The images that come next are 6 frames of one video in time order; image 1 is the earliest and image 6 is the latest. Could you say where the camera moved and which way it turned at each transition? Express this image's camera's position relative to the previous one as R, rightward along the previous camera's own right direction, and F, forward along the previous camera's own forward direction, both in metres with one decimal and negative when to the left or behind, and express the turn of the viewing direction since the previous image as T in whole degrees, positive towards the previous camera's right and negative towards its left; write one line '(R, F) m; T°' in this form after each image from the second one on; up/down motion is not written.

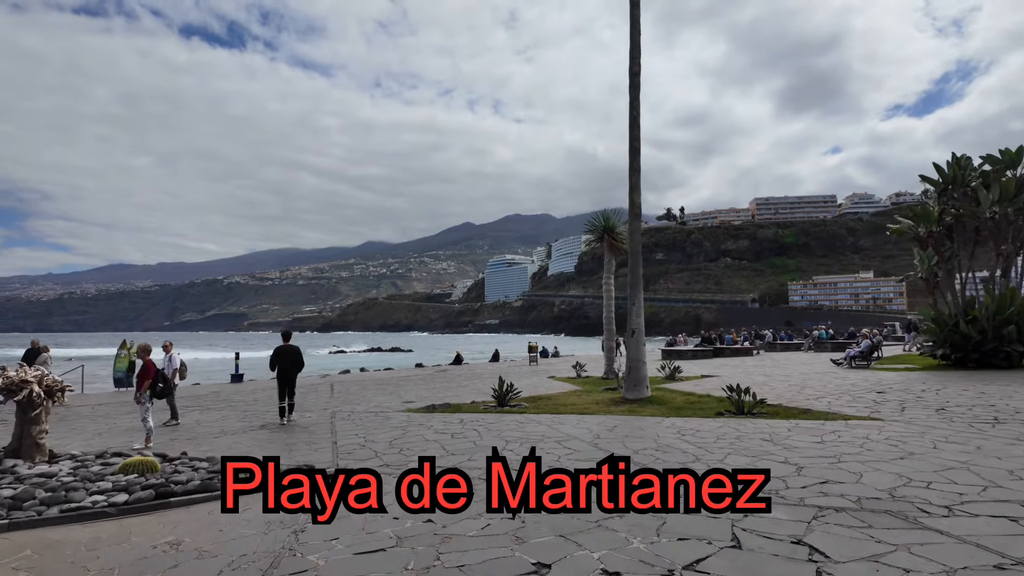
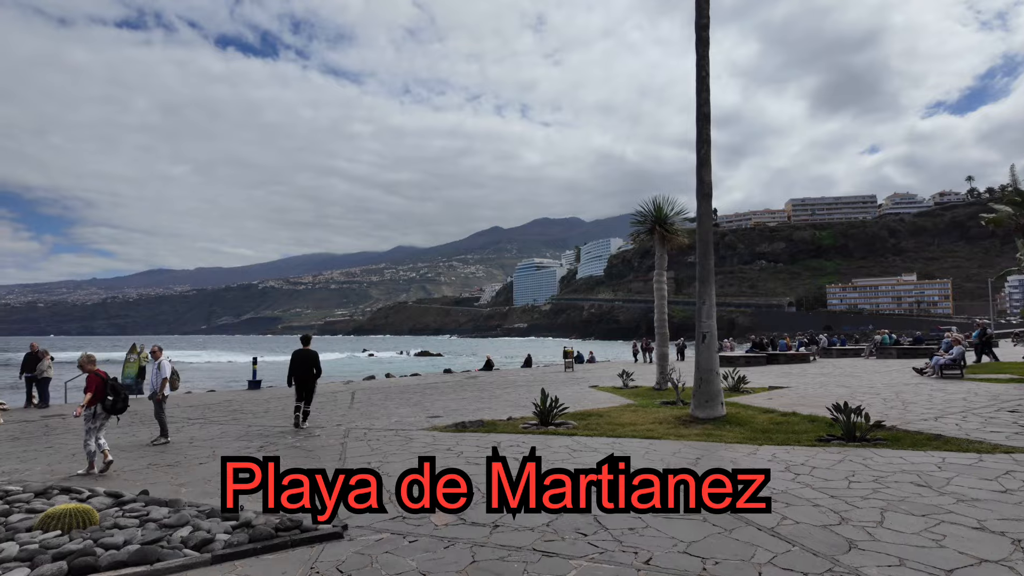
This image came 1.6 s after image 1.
(-0.3, +1.8) m; -3°
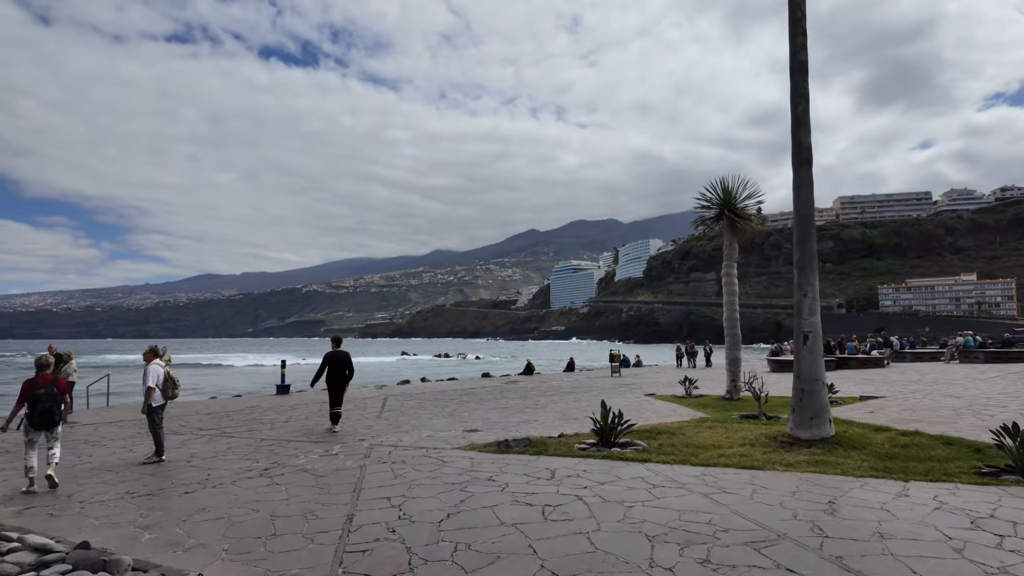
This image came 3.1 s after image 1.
(-0.2, +1.6) m; -3°
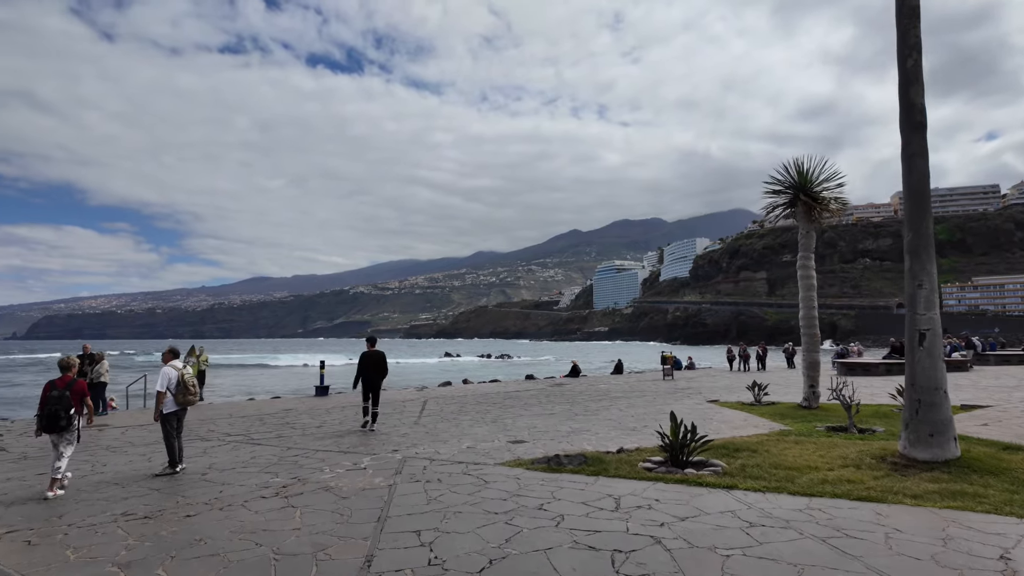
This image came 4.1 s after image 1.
(-0.1, +1.1) m; -4°
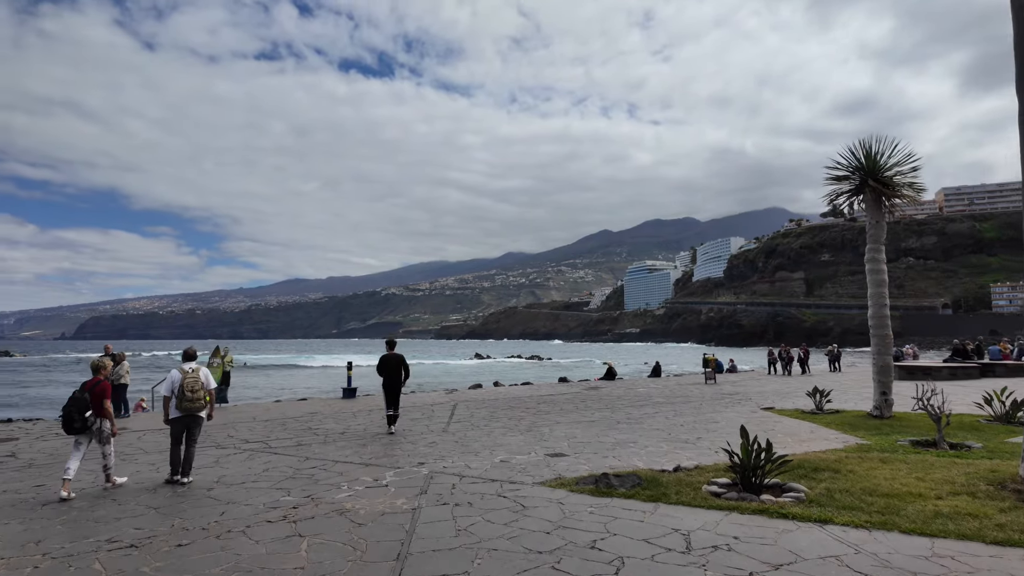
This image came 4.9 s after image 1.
(-0.1, +0.9) m; -3°
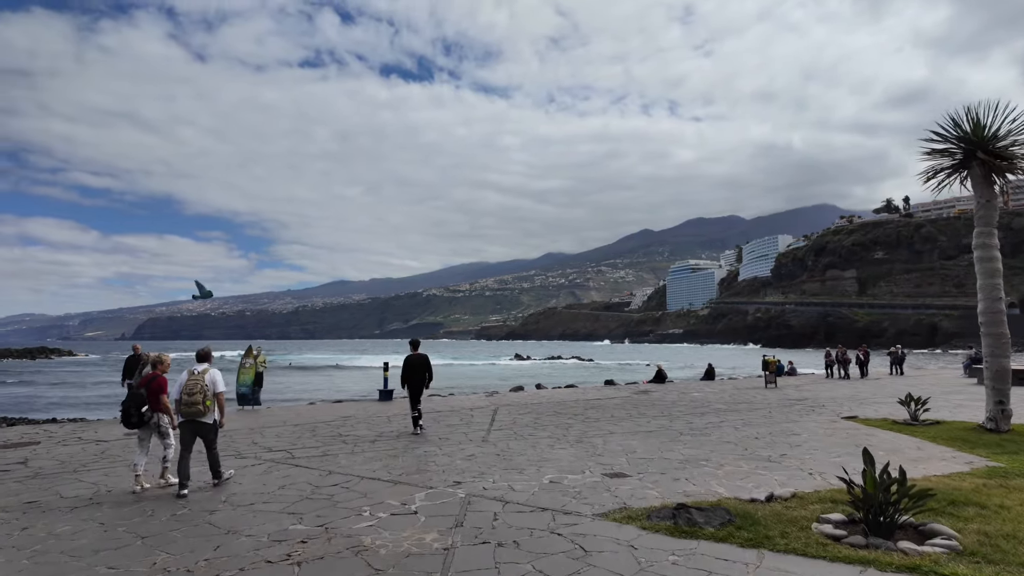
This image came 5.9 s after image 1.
(-0.1, +1.1) m; -4°
